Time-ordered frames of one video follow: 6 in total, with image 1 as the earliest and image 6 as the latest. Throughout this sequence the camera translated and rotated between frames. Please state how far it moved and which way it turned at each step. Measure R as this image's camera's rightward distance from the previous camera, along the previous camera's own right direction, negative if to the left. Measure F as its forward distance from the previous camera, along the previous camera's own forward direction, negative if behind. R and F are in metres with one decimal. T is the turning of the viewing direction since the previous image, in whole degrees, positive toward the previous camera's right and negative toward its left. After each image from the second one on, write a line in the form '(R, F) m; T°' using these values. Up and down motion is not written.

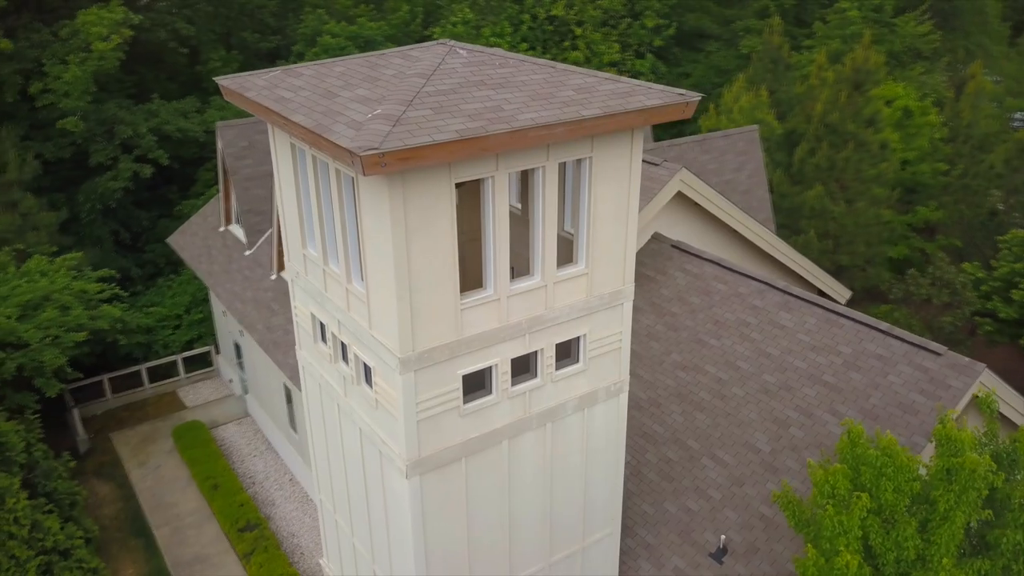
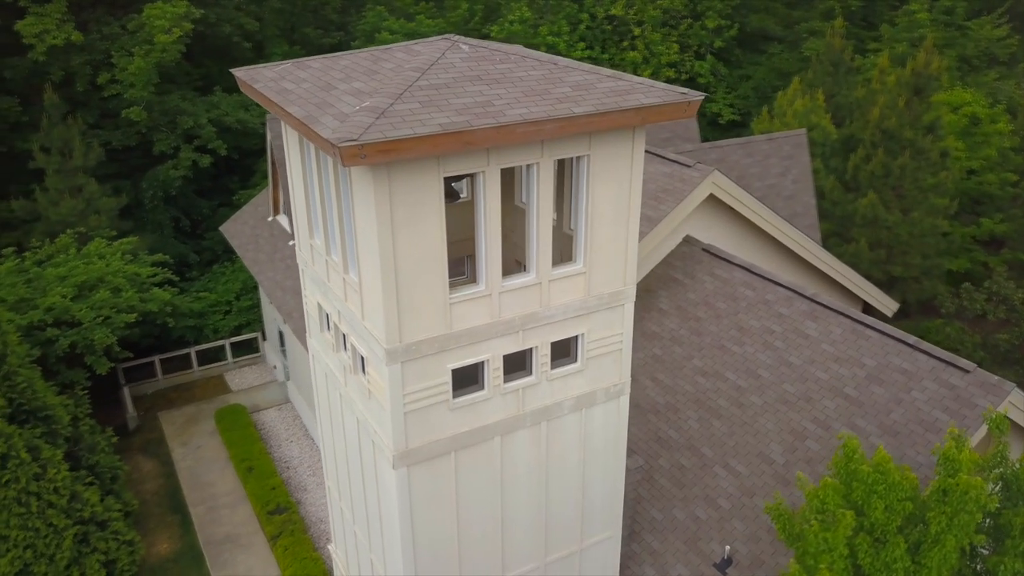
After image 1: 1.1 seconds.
(+0.8, +0.1) m; -4°
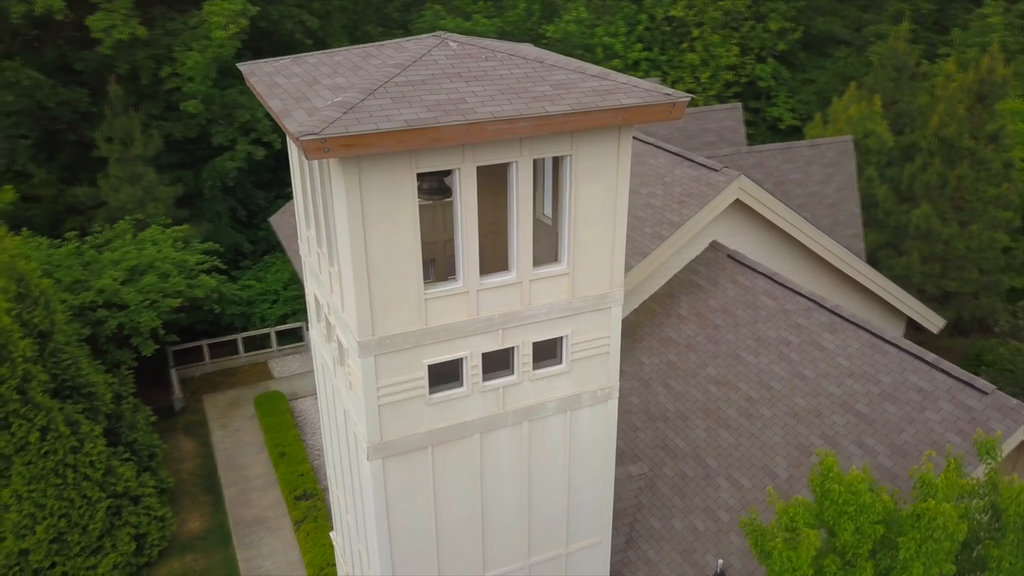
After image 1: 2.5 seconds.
(+1.0, +0.1) m; -5°
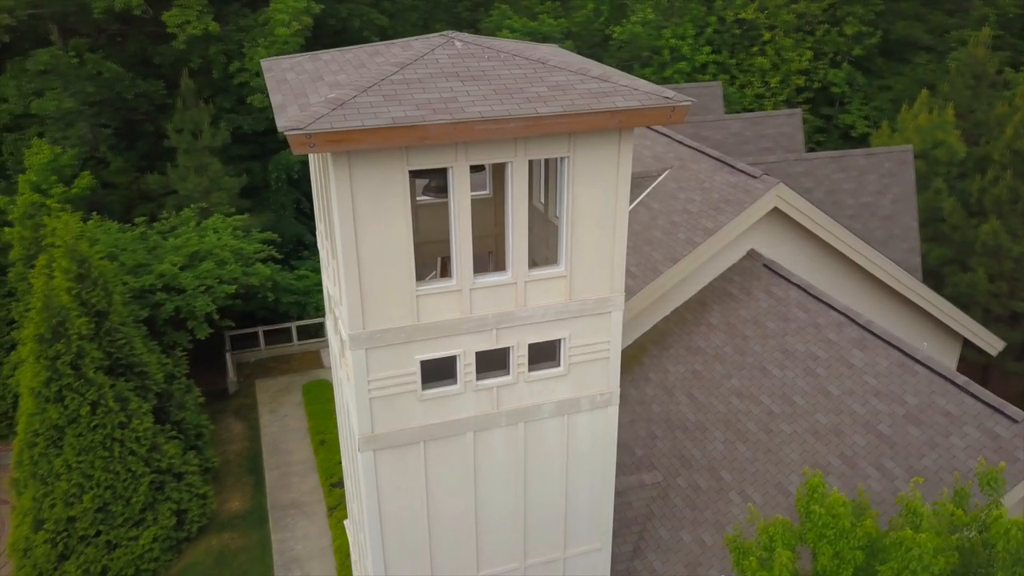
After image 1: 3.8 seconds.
(+0.9, 0.0) m; -5°
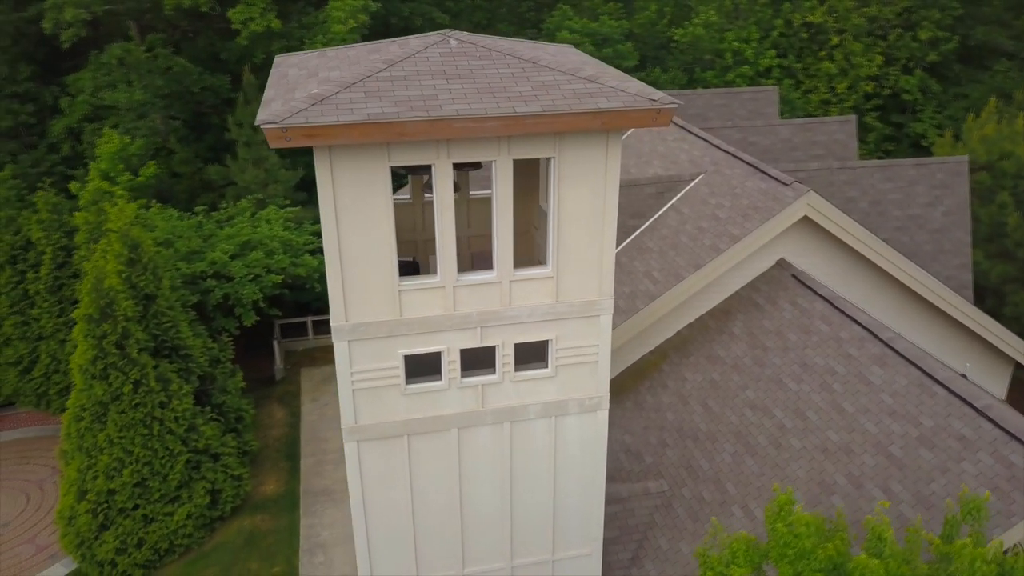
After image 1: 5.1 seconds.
(+0.9, 0.0) m; -5°
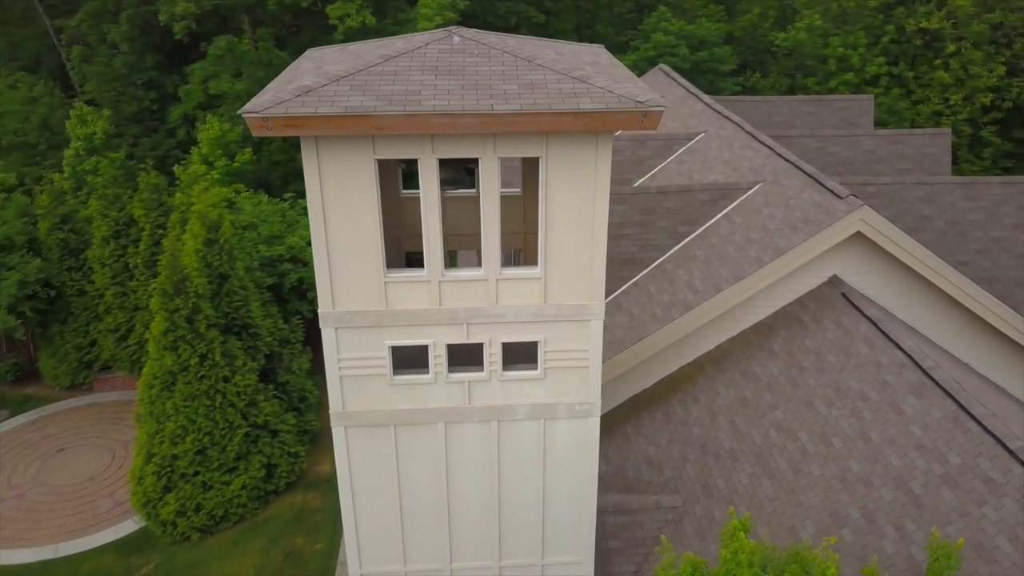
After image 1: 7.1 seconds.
(+1.3, +0.1) m; -8°
